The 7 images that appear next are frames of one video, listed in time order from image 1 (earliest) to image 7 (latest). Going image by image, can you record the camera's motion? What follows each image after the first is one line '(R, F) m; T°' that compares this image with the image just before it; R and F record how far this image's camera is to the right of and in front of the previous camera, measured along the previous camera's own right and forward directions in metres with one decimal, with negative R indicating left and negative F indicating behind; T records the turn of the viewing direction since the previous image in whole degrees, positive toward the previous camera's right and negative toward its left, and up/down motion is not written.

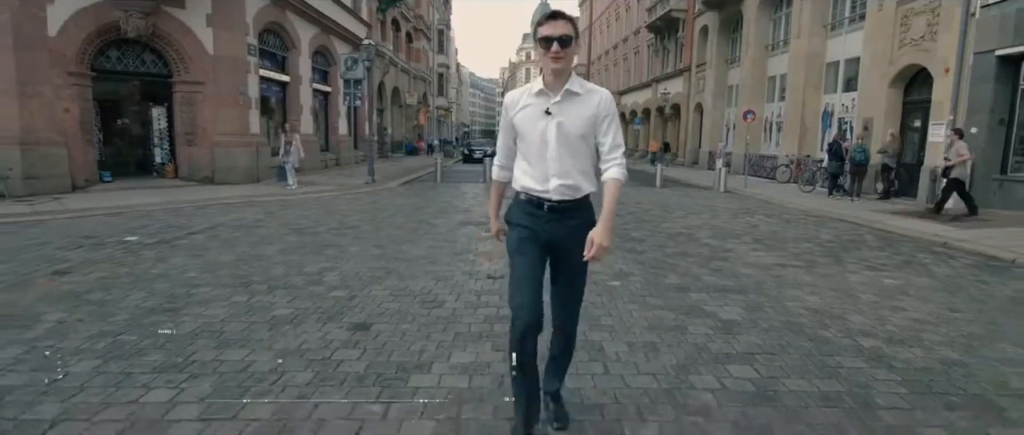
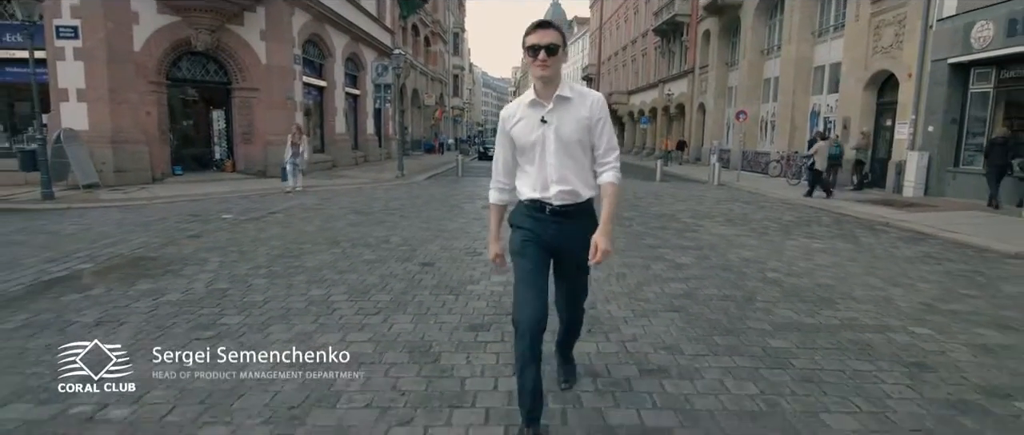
(-0.1, -2.0) m; -1°
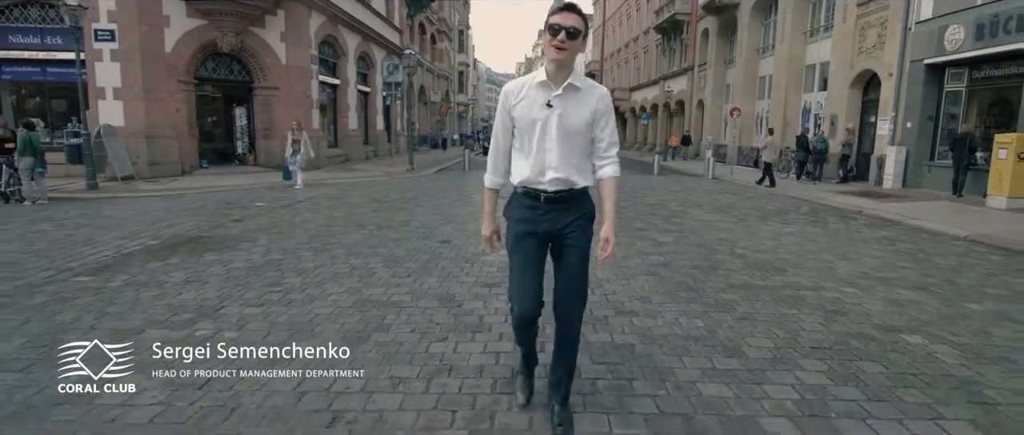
(0.0, -1.1) m; 0°
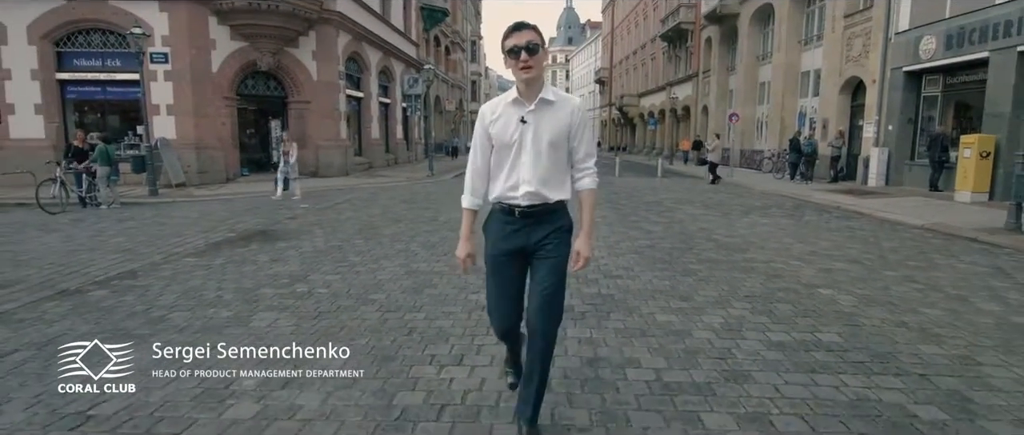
(0.0, -1.5) m; -1°
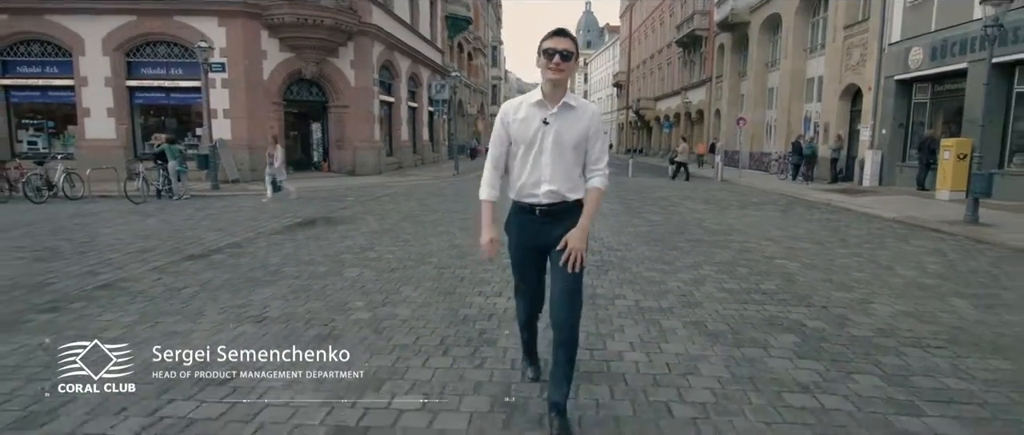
(-0.1, -1.7) m; -2°
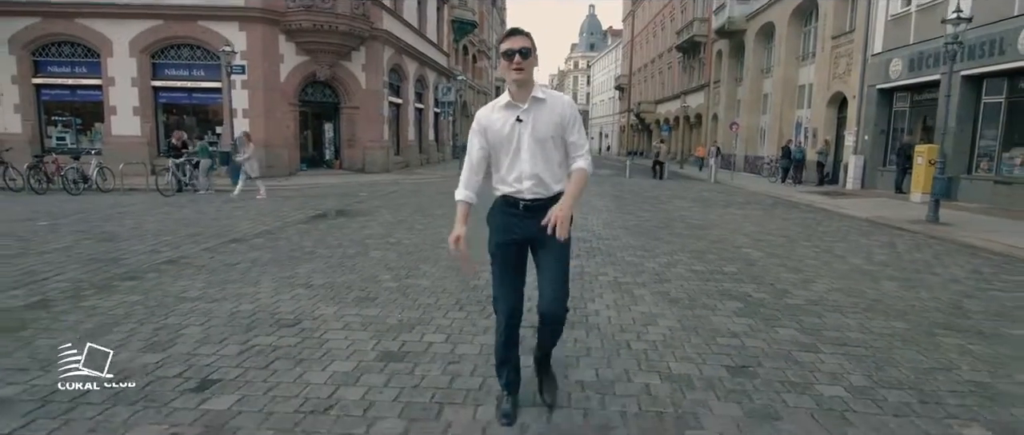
(0.0, -1.1) m; 0°
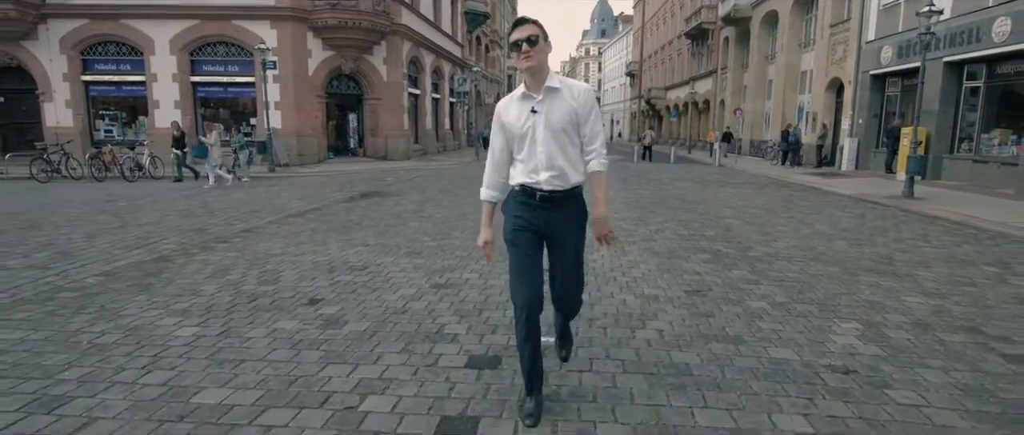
(0.0, -1.5) m; -1°
